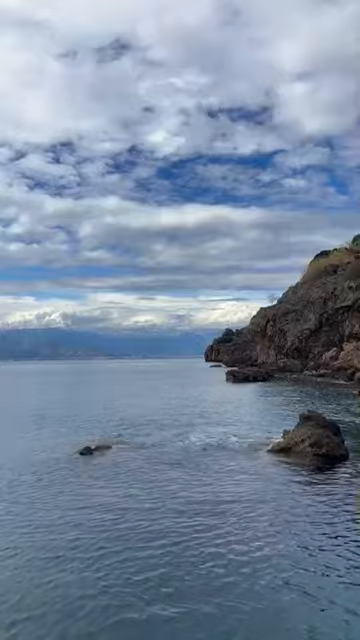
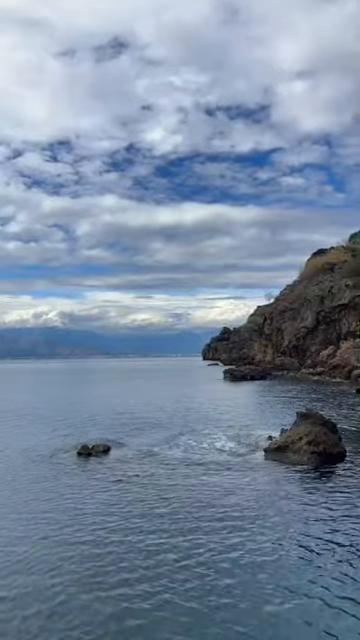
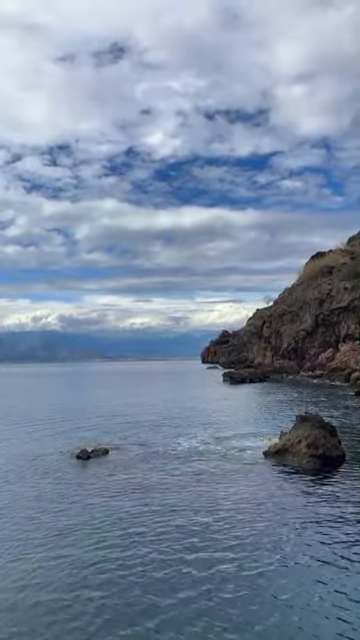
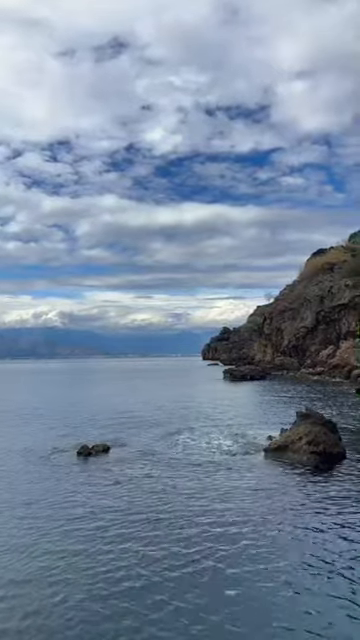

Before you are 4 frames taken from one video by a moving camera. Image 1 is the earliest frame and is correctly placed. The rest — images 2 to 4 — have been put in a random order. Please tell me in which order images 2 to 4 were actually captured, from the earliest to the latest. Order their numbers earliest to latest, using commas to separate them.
2, 4, 3
